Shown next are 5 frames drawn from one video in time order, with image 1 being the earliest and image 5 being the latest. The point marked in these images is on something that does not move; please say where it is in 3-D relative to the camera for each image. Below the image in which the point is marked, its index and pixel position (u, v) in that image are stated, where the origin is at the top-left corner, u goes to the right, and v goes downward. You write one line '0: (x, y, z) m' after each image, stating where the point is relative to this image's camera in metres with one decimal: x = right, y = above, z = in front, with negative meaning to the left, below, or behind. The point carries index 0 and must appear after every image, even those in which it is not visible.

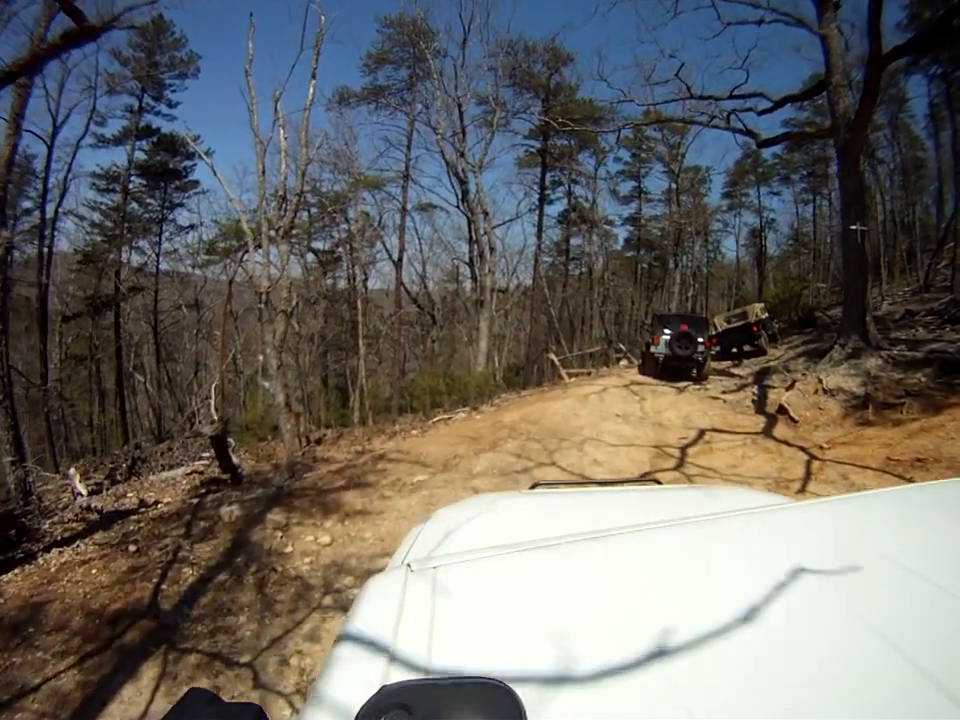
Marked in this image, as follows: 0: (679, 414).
0: (+3.2, -0.9, +9.0) m
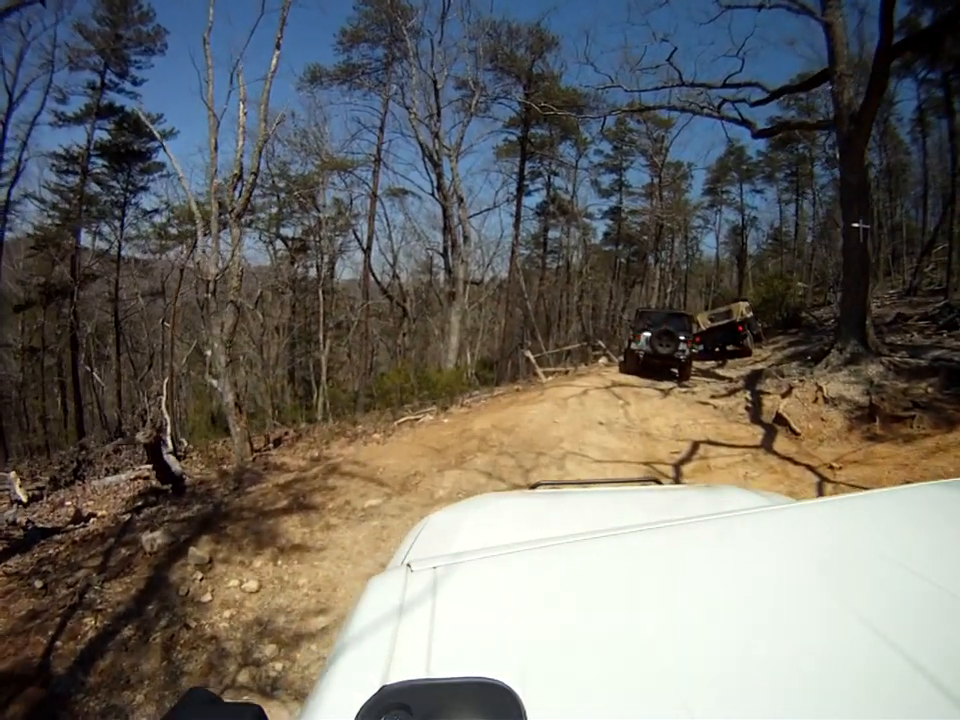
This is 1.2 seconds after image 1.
0: (+2.8, -1.0, +8.2) m
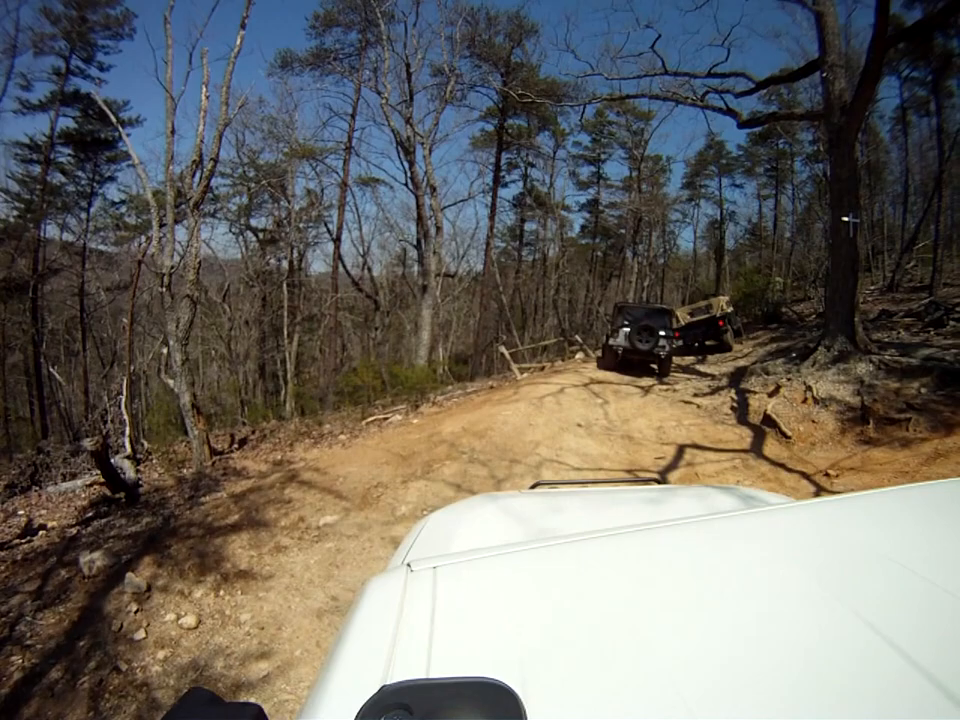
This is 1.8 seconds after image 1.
0: (+2.4, -1.0, +7.8) m
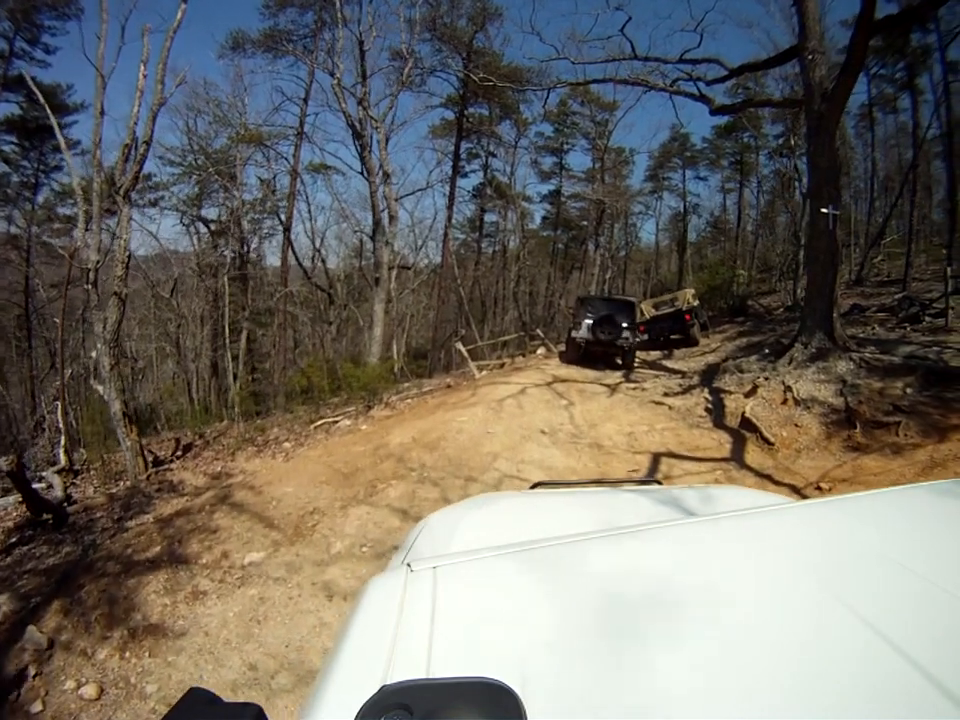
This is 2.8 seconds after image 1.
0: (+1.8, -1.0, +7.3) m
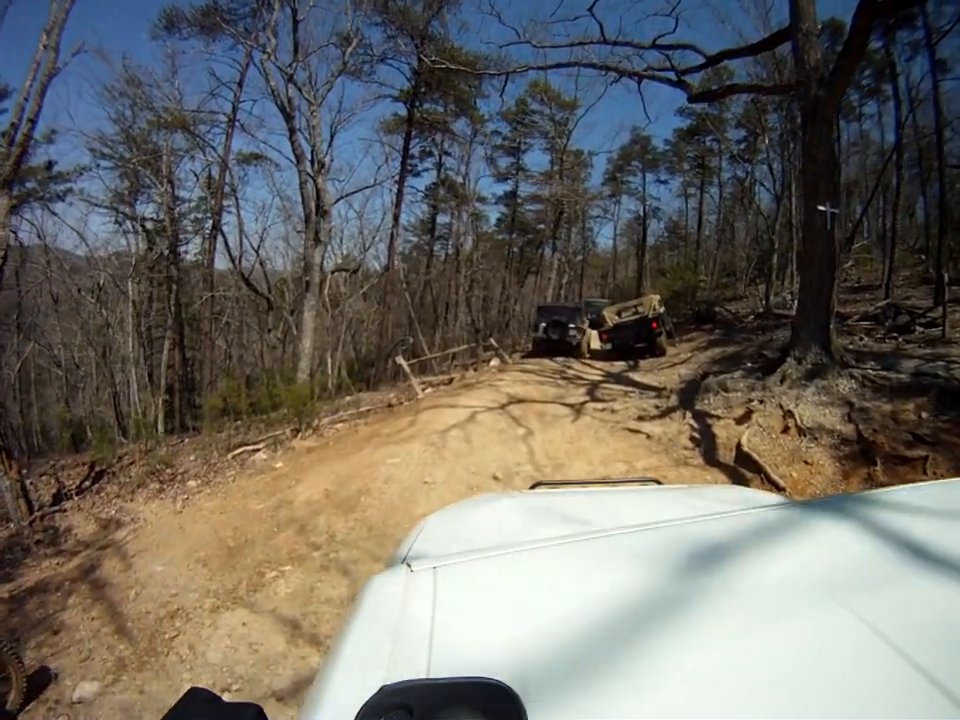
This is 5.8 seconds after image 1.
0: (+1.2, -1.2, +6.1) m
